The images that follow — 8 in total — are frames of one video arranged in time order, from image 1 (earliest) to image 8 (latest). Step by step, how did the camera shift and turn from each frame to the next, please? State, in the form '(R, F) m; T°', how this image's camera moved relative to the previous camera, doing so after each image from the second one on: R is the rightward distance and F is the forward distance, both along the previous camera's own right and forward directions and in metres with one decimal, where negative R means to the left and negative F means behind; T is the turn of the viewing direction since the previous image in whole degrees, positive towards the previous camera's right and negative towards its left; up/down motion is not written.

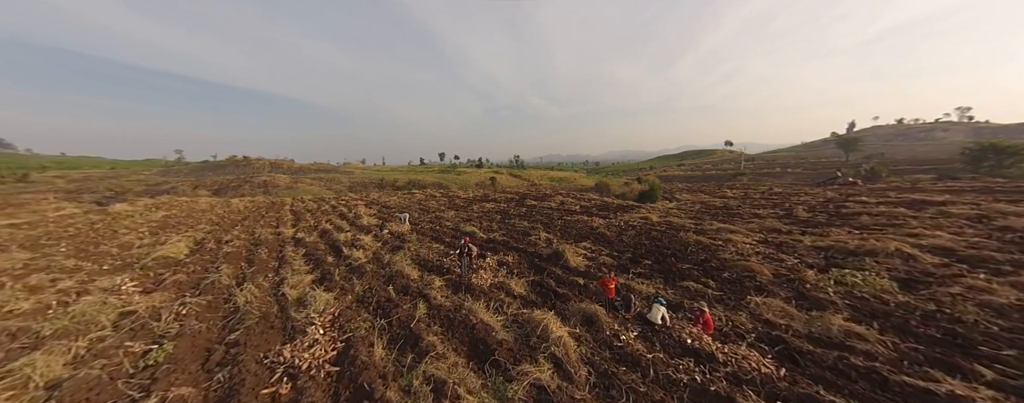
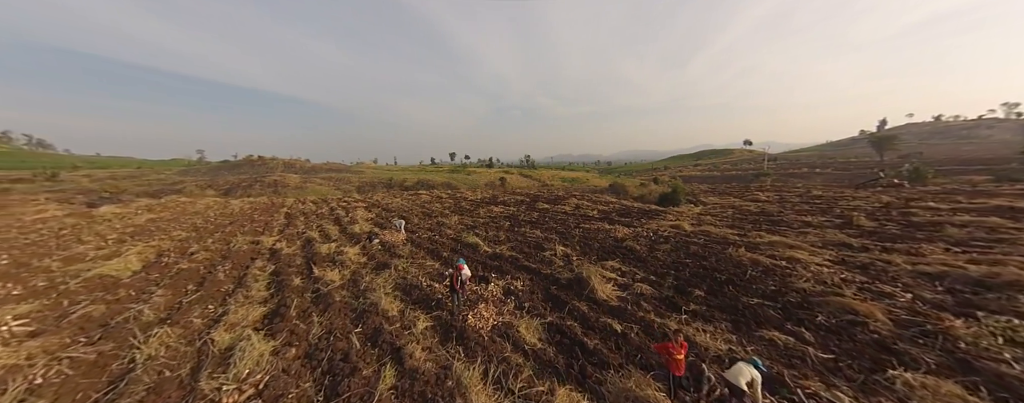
(0.0, +1.4) m; -2°
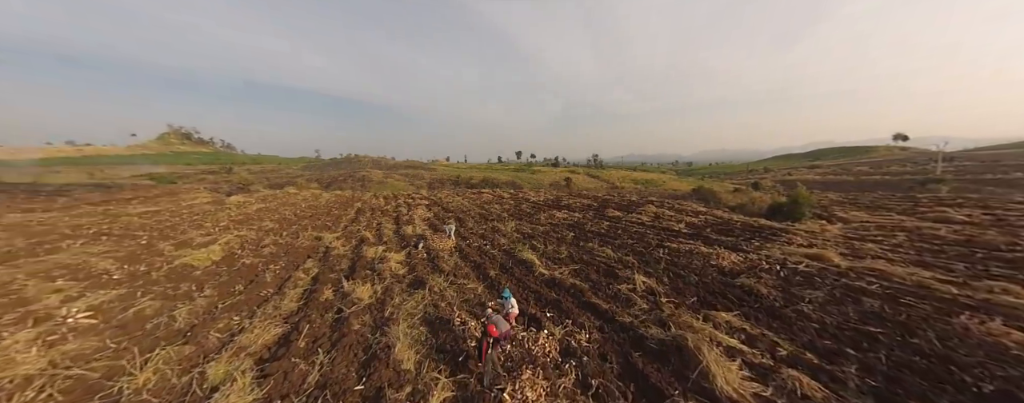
(0.0, +1.4) m; -14°
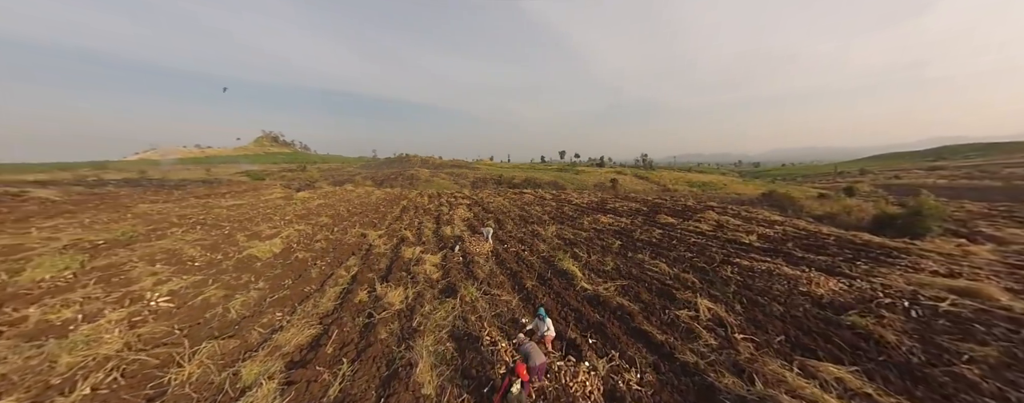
(0.0, +0.5) m; -9°
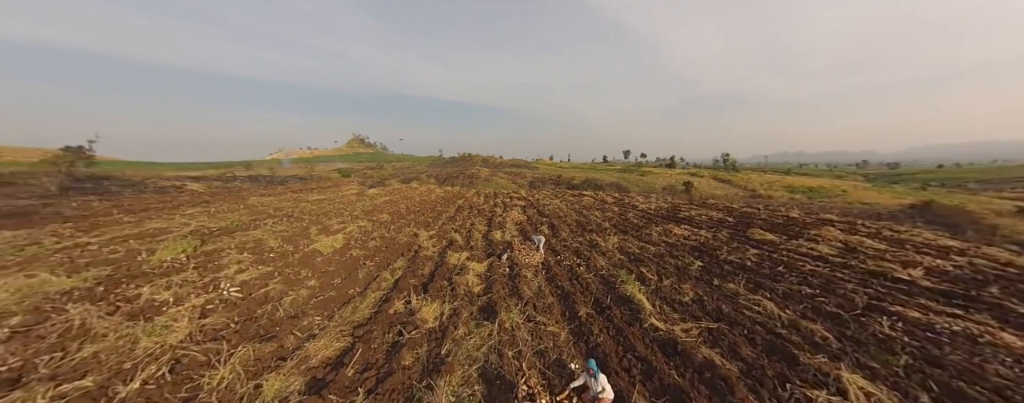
(+0.1, +0.8) m; -12°
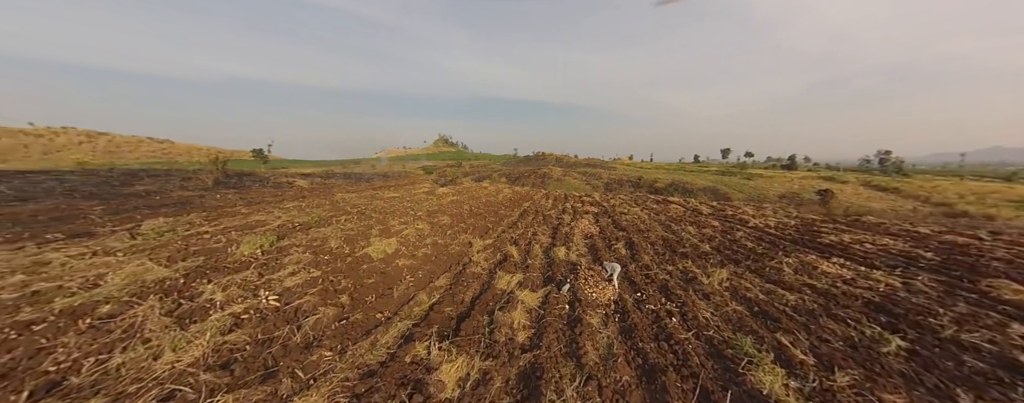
(+0.1, +1.4) m; -15°
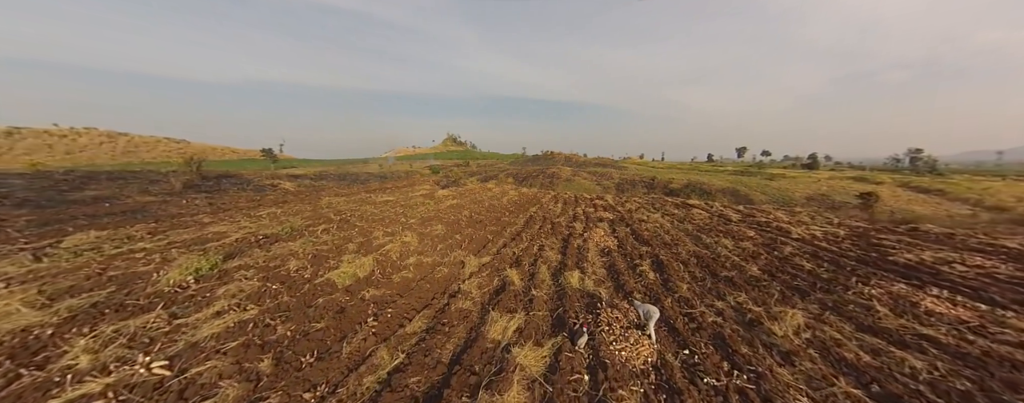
(+0.2, +1.5) m; -2°
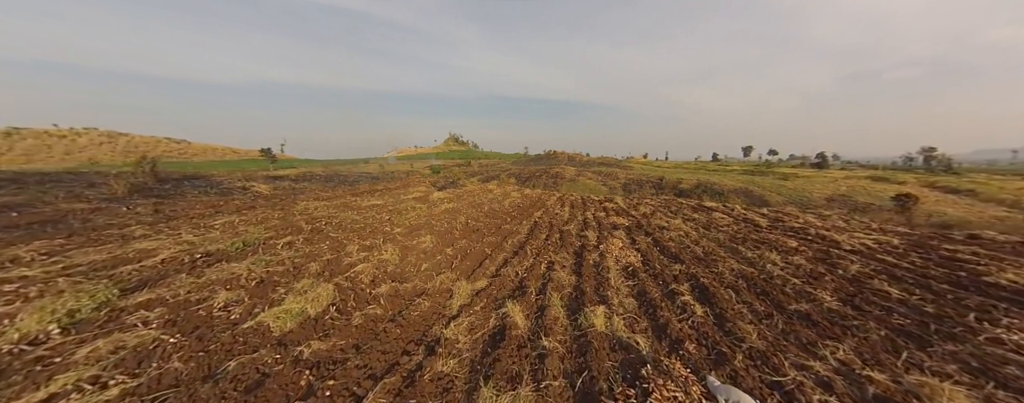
(0.0, +1.6) m; 0°
